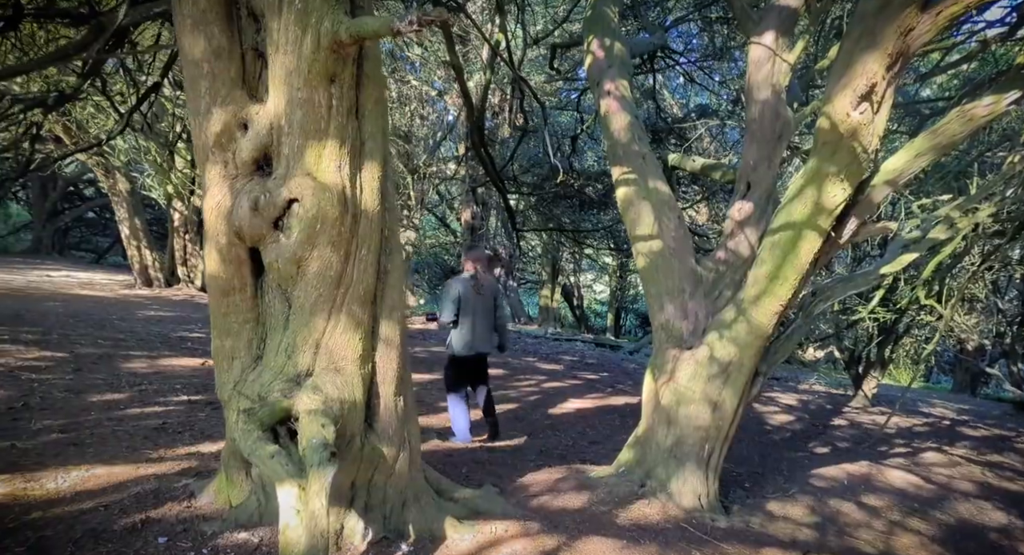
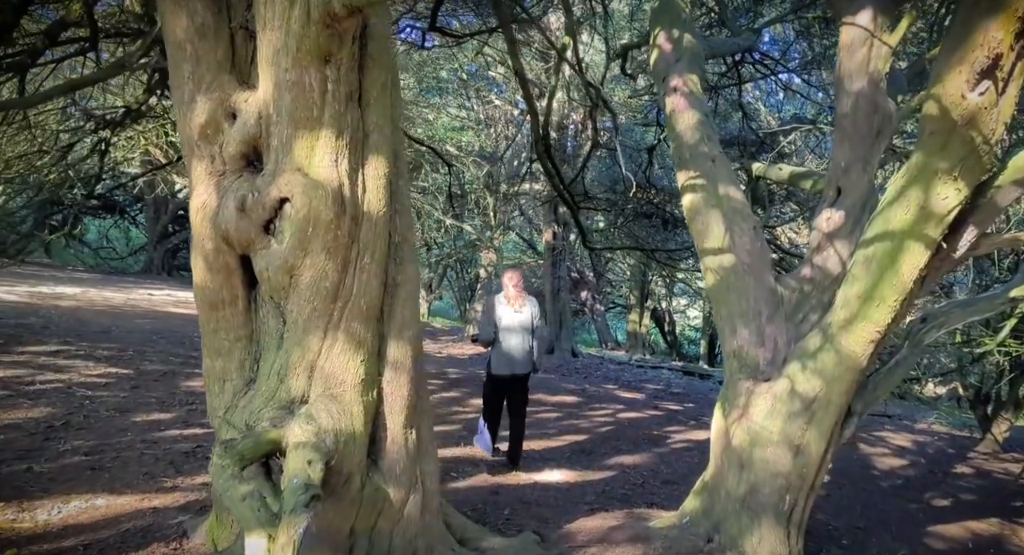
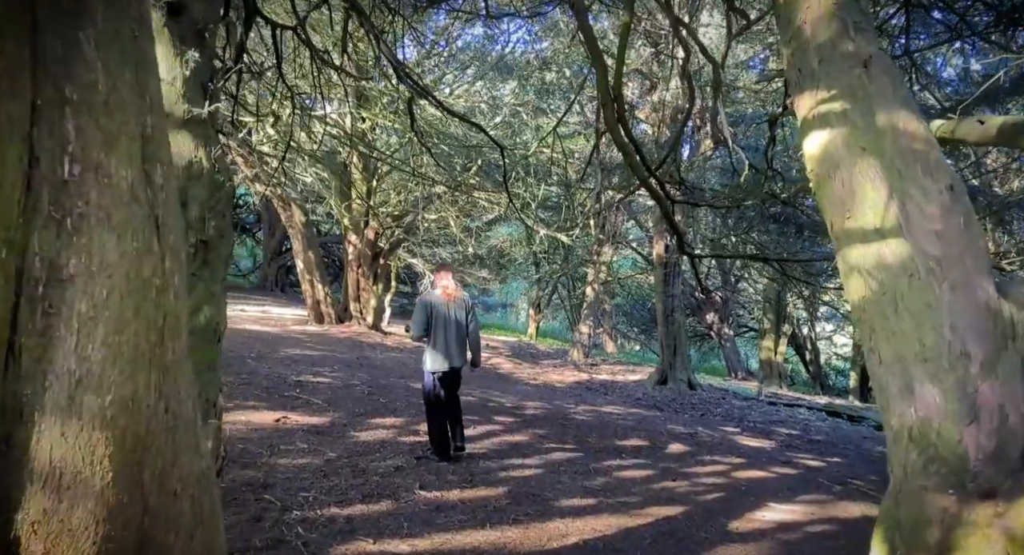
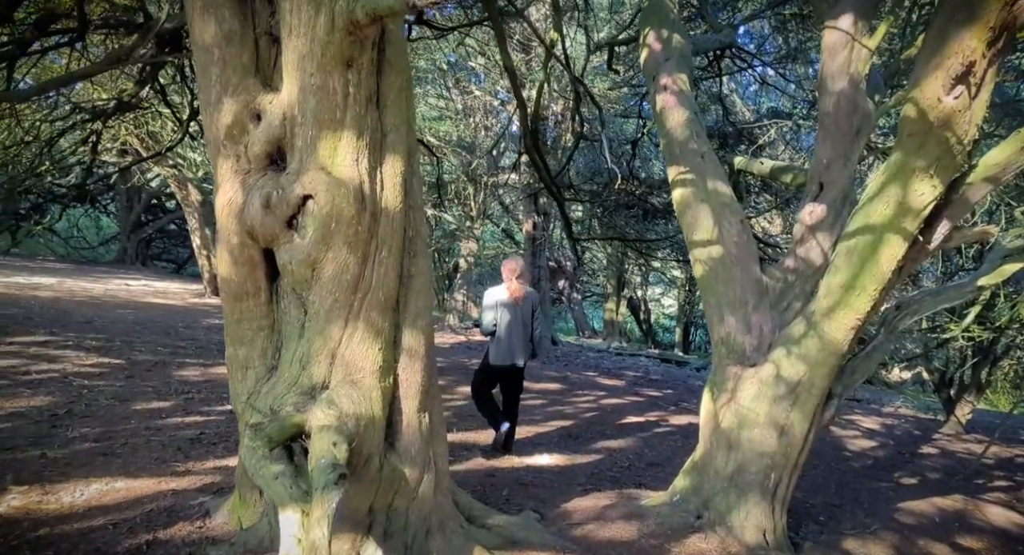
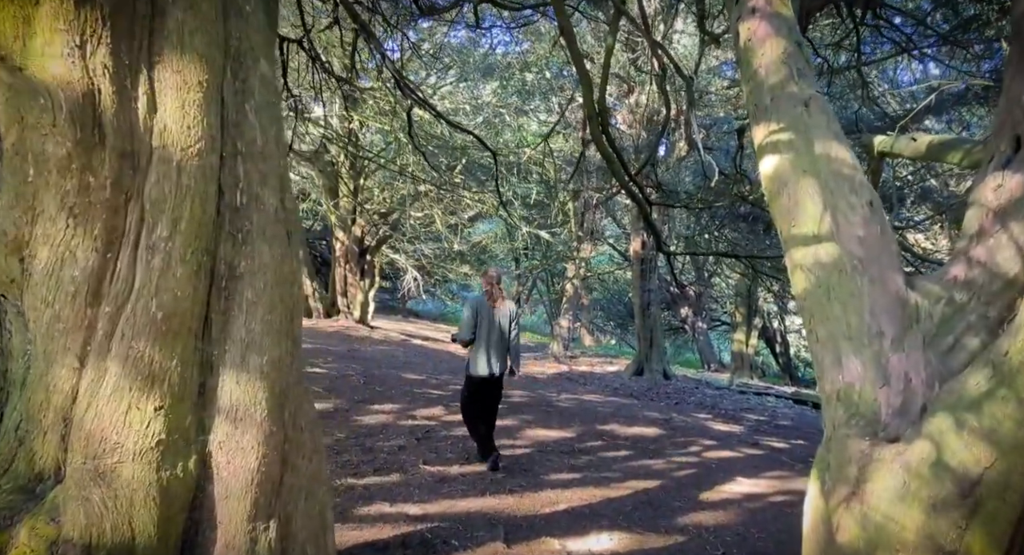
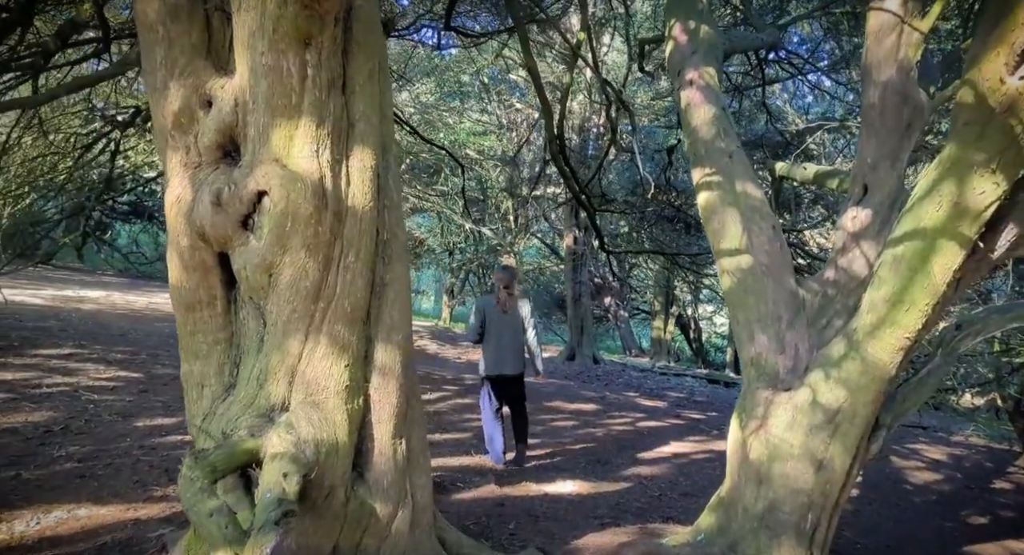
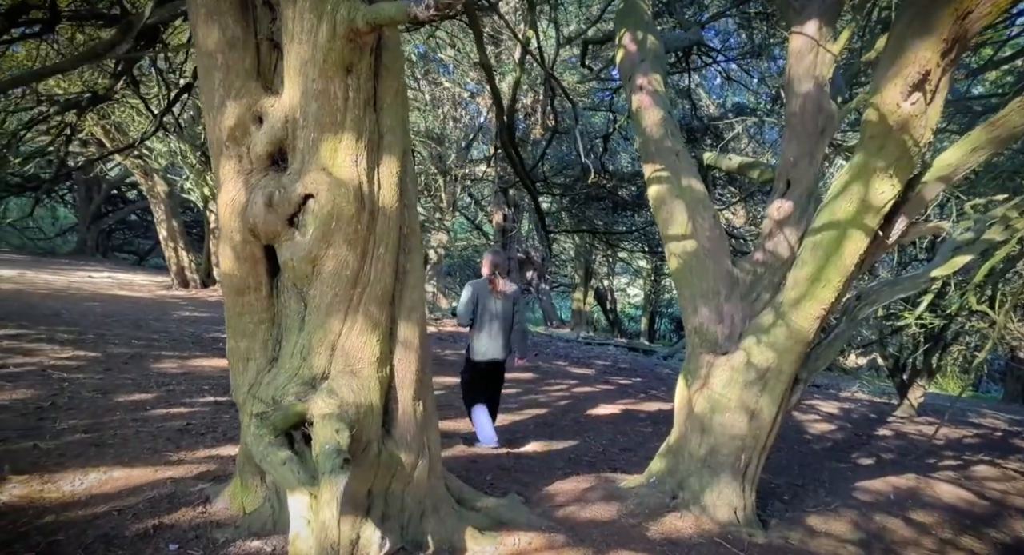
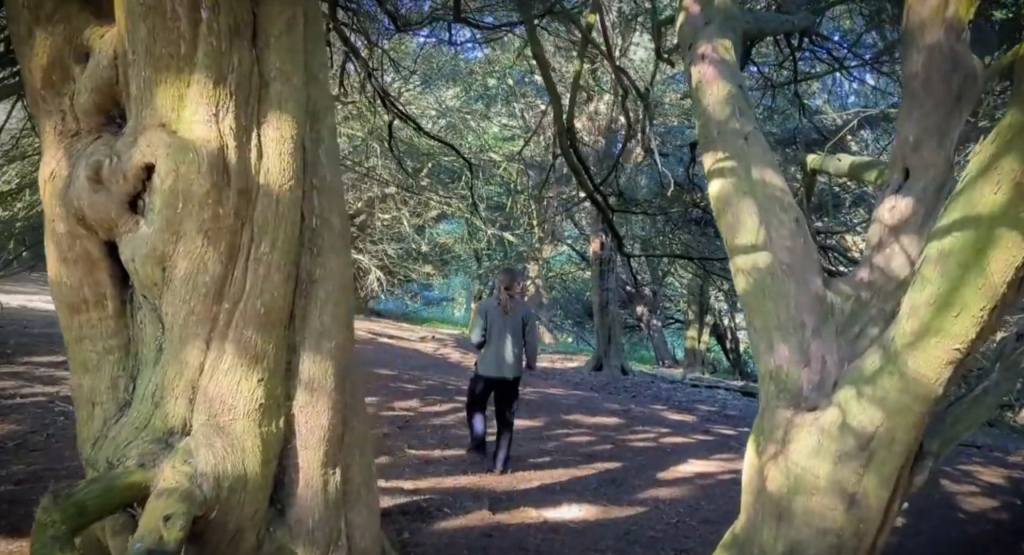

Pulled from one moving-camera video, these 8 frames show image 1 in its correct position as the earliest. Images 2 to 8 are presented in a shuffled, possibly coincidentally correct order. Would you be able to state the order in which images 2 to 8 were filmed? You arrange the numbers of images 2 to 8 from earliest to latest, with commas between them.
7, 4, 2, 6, 8, 5, 3
